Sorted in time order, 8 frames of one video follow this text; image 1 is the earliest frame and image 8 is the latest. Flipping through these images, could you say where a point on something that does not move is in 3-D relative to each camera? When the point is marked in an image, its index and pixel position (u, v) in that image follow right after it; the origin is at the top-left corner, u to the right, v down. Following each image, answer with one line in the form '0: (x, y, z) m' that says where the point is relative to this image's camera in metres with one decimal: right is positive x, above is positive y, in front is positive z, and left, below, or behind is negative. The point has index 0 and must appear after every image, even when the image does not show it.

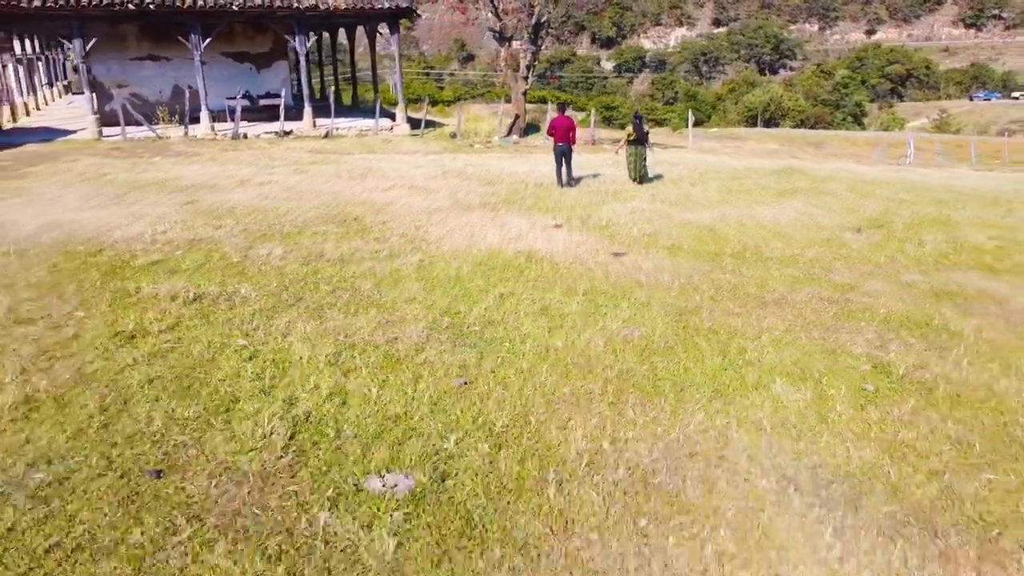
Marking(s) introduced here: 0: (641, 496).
0: (+0.5, -0.9, +3.3) m
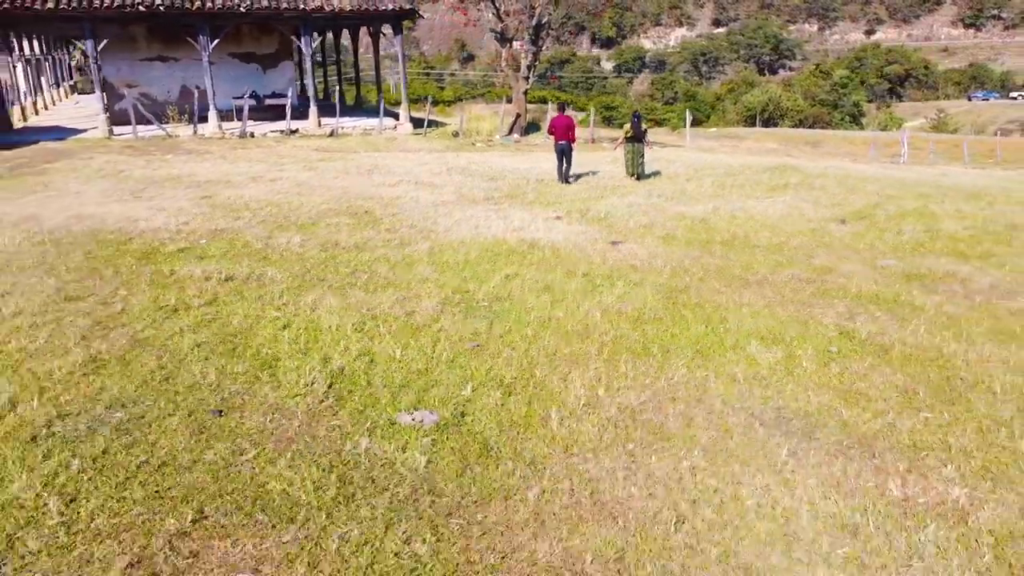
0: (+0.6, -0.7, +4.0) m
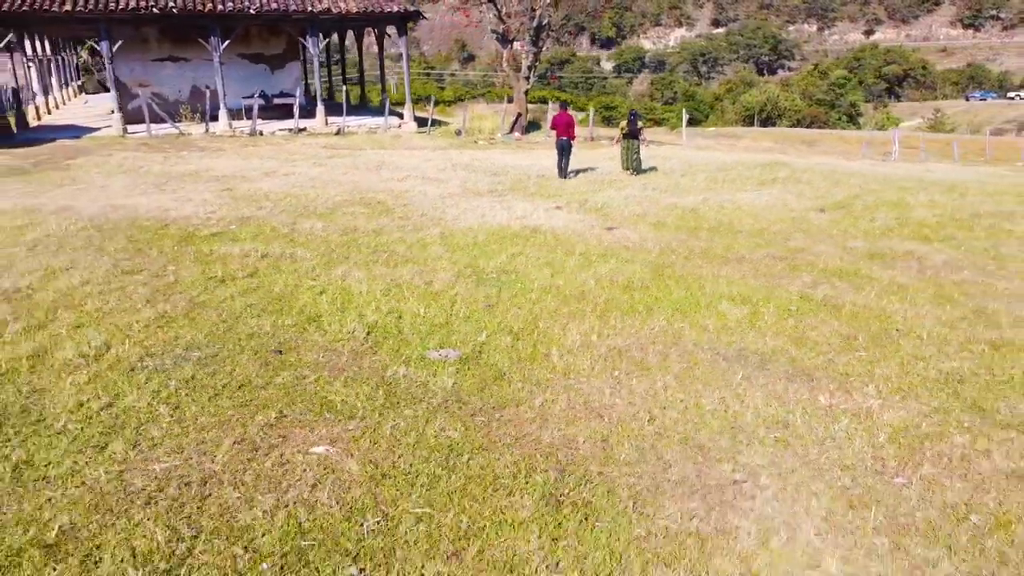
0: (+0.6, -0.4, +4.9) m
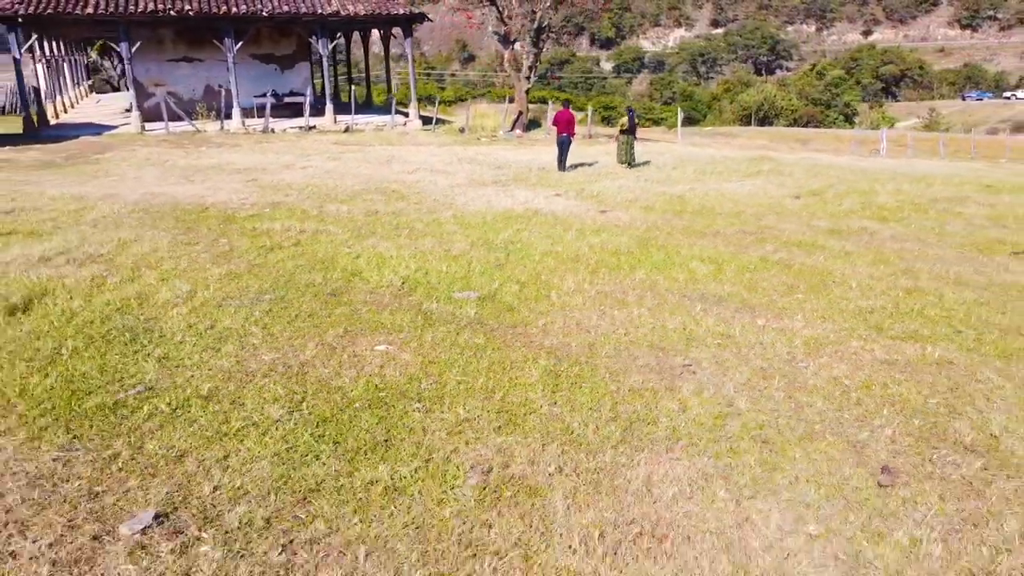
0: (+0.7, -0.1, +6.1) m
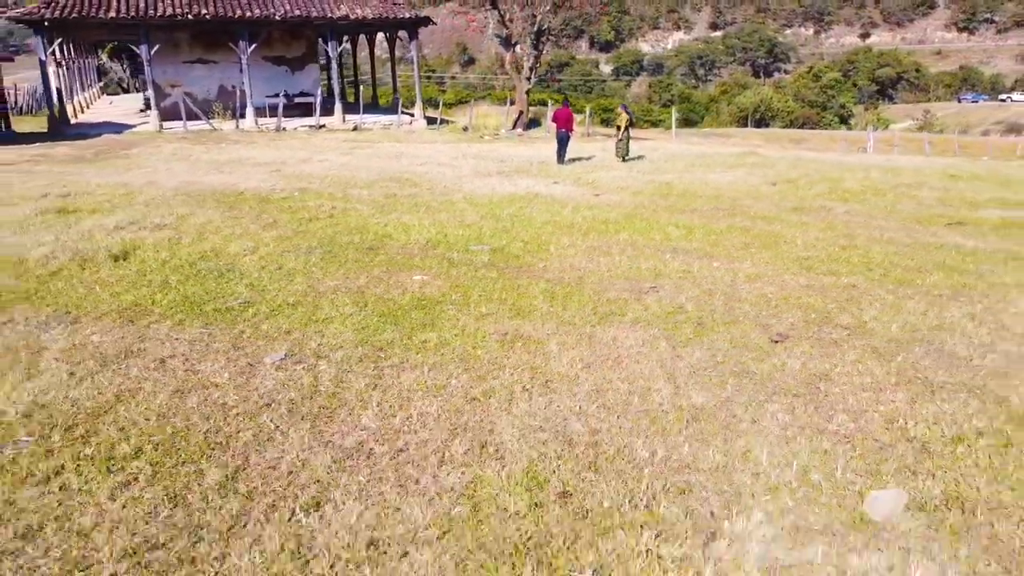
0: (+0.8, +0.4, +7.6) m
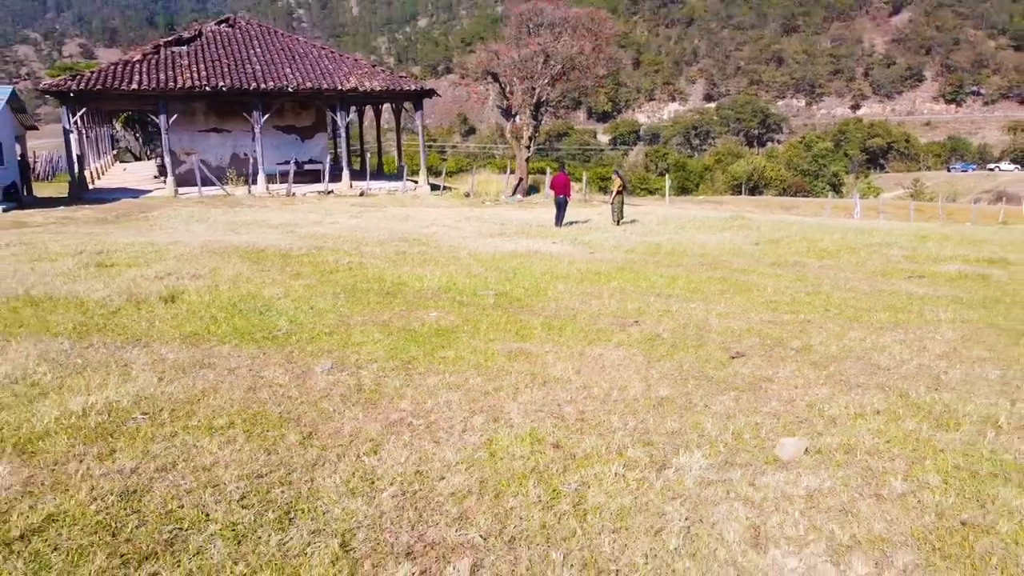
0: (+0.8, -0.1, +8.6) m
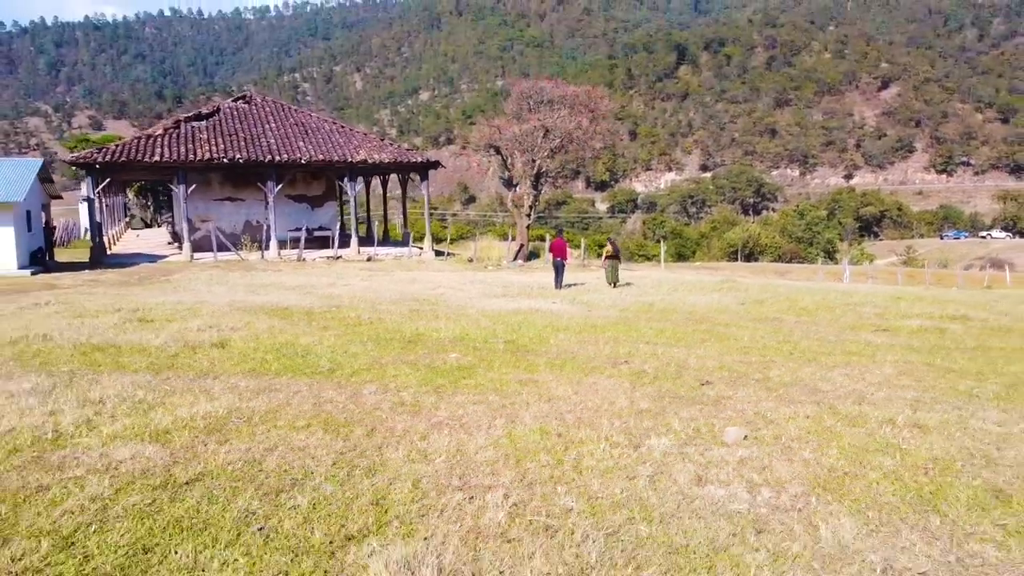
0: (+0.9, -0.7, +9.8) m
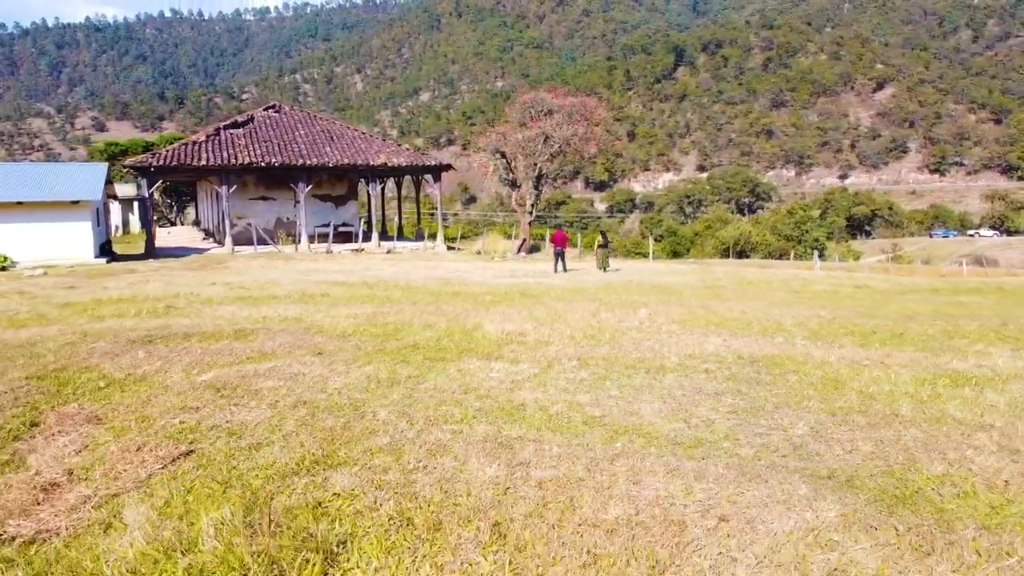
0: (+1.1, -0.1, +14.4) m
